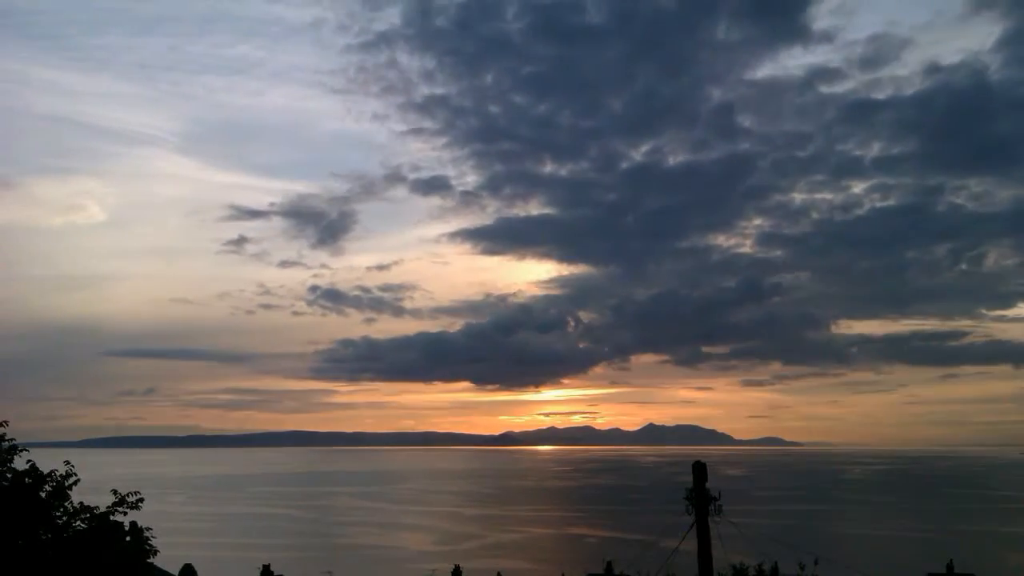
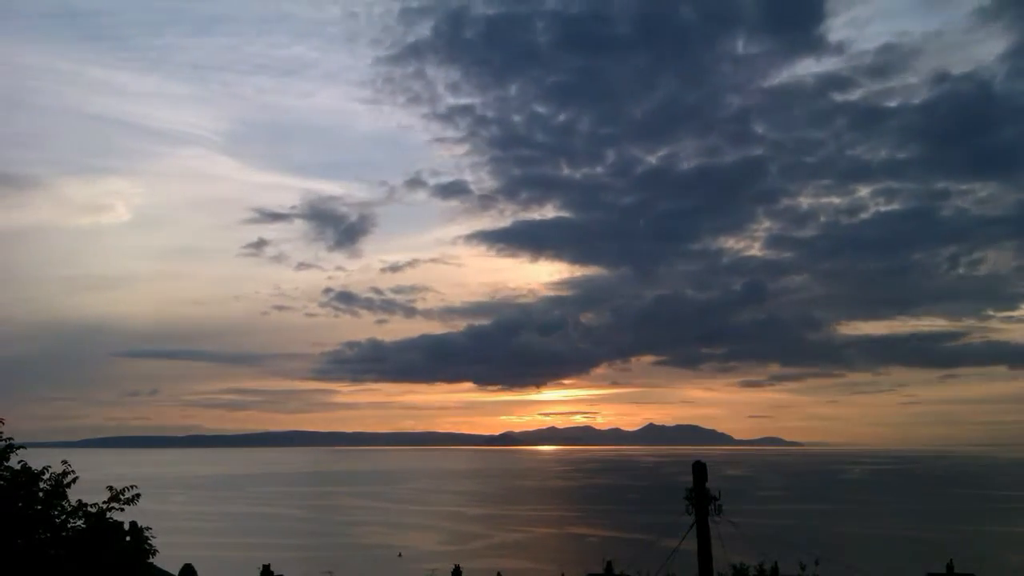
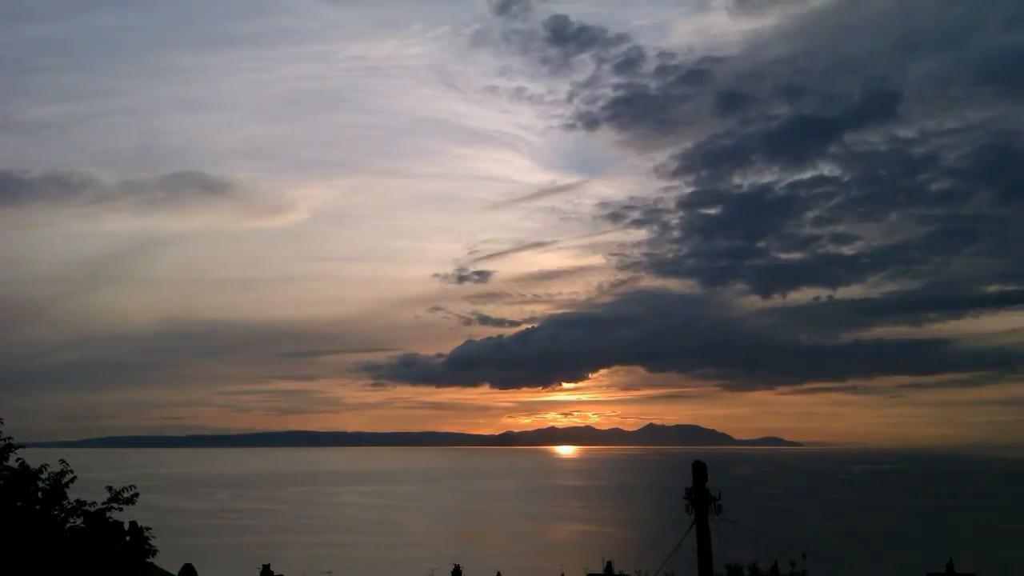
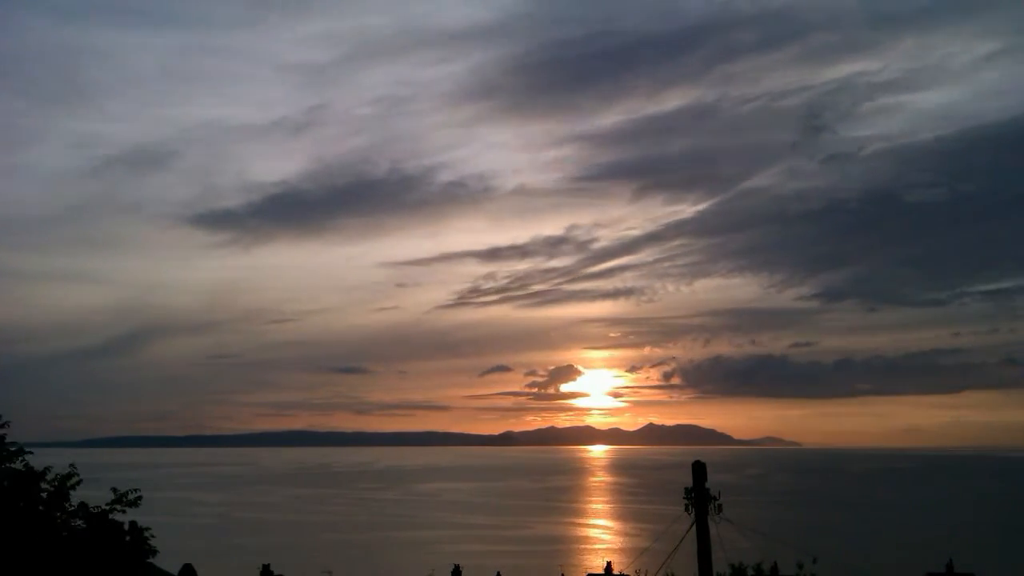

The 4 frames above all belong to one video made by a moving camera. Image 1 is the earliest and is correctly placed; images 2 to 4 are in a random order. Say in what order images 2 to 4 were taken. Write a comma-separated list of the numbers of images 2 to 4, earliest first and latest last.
2, 3, 4
